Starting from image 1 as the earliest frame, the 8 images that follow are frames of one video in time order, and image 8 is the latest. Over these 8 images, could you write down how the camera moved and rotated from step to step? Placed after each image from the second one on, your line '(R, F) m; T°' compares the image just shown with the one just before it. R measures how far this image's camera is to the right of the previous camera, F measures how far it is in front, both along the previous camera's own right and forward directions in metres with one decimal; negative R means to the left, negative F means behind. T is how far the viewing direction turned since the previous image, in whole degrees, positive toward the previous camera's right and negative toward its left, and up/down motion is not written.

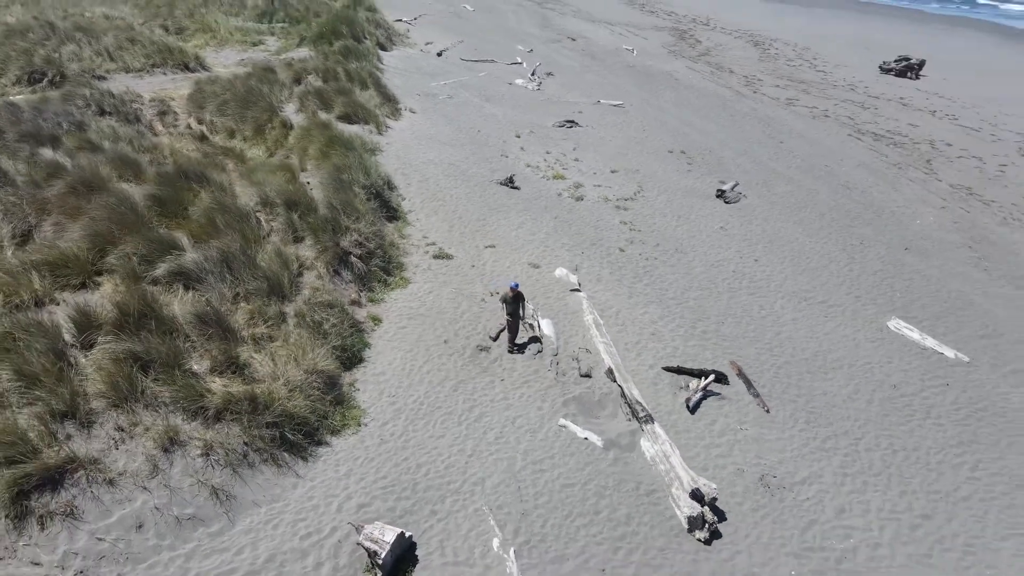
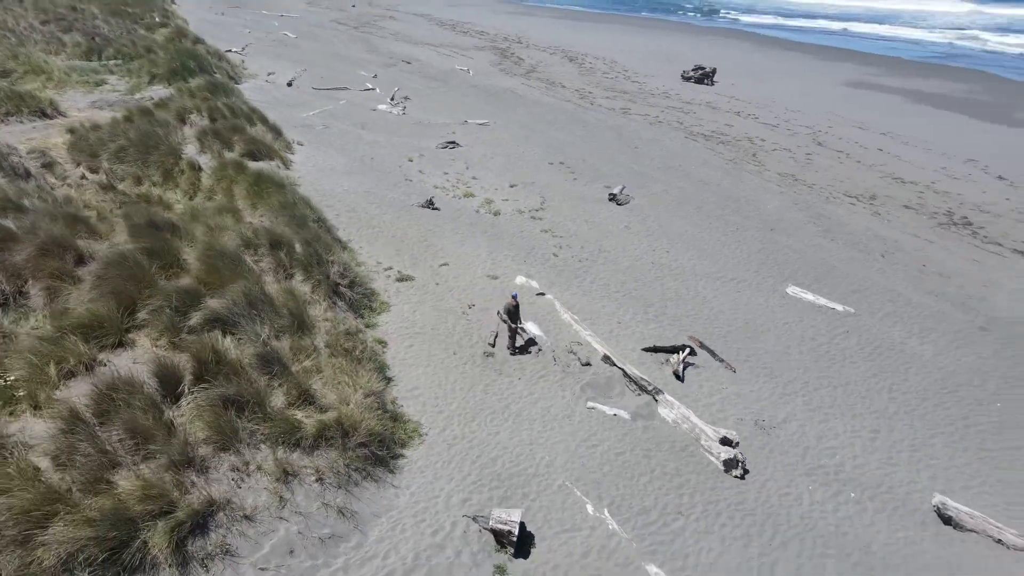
(-2.0, -0.6) m; +15°
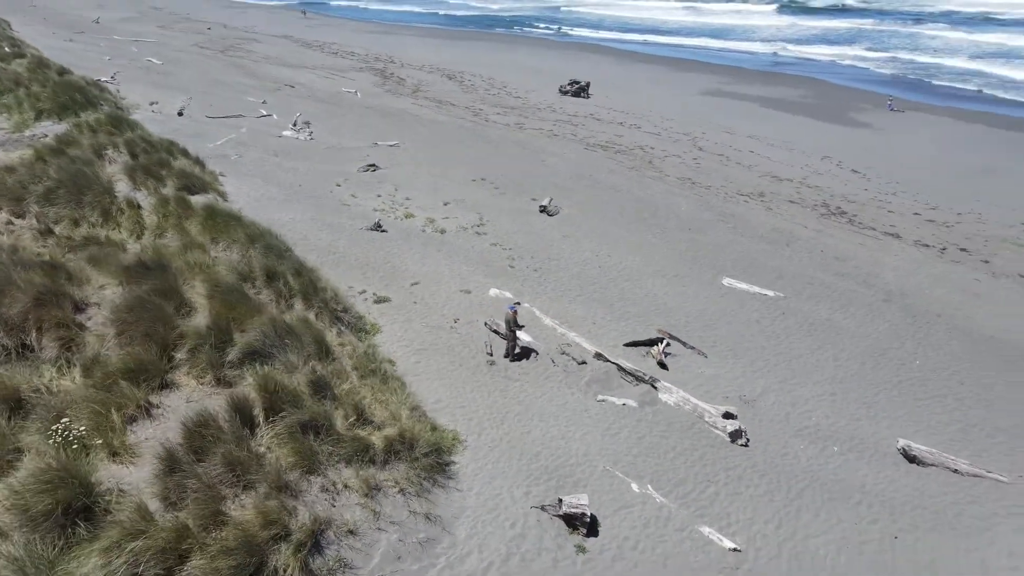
(-1.5, -0.4) m; +11°
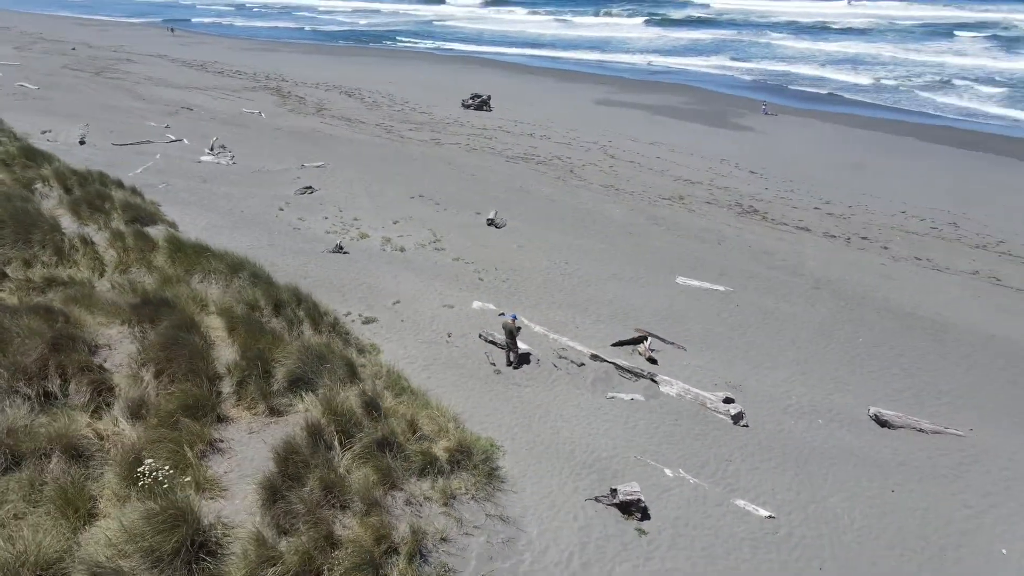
(-1.4, -0.3) m; +9°
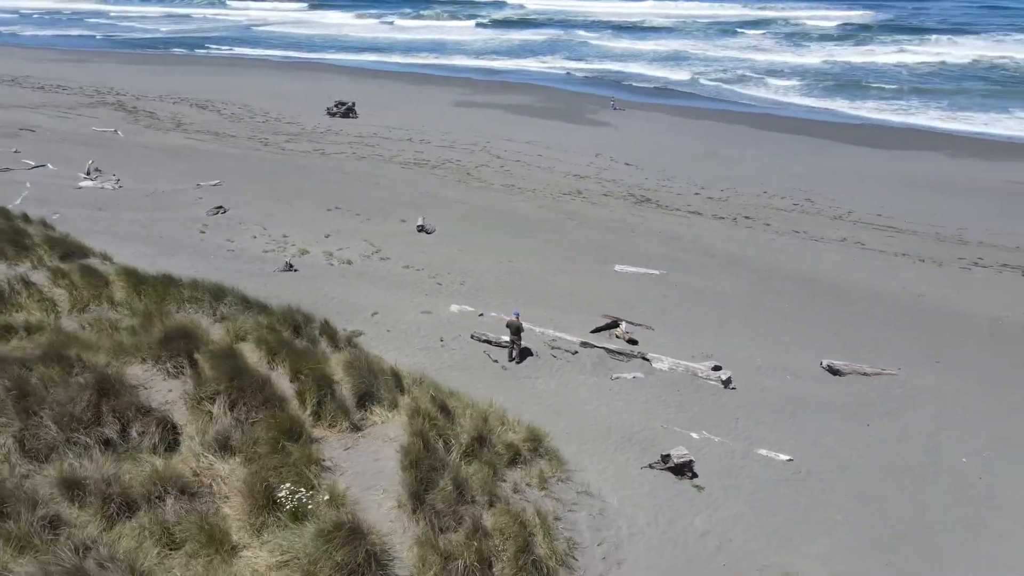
(-2.1, -0.3) m; +13°
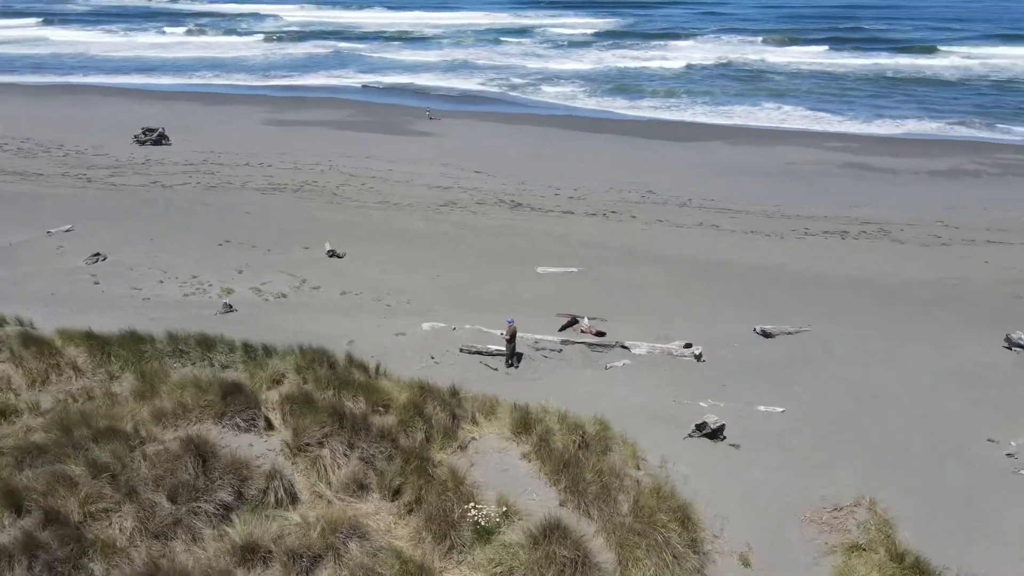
(-2.8, -0.1) m; +17°
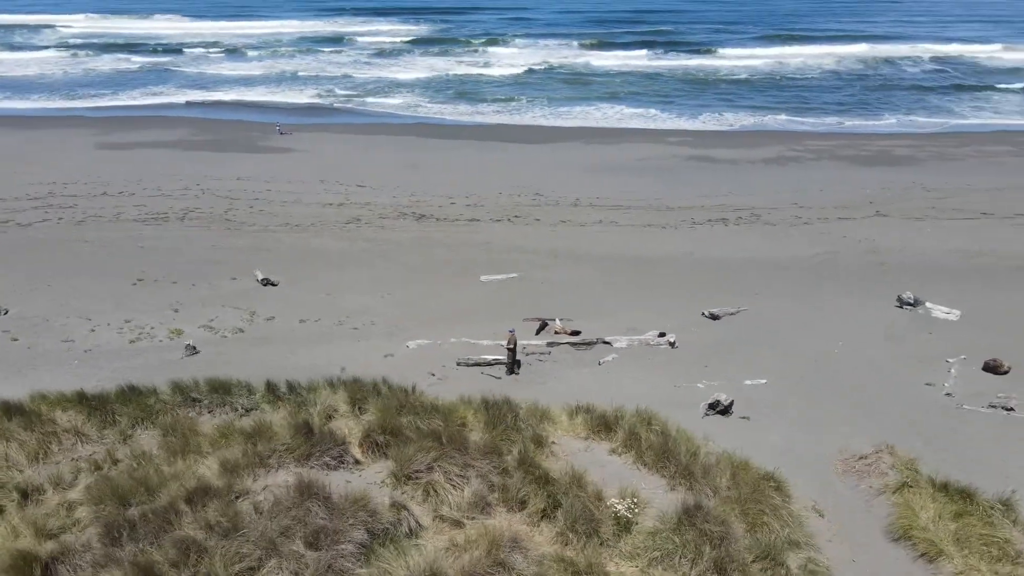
(-2.4, 0.0) m; +14°
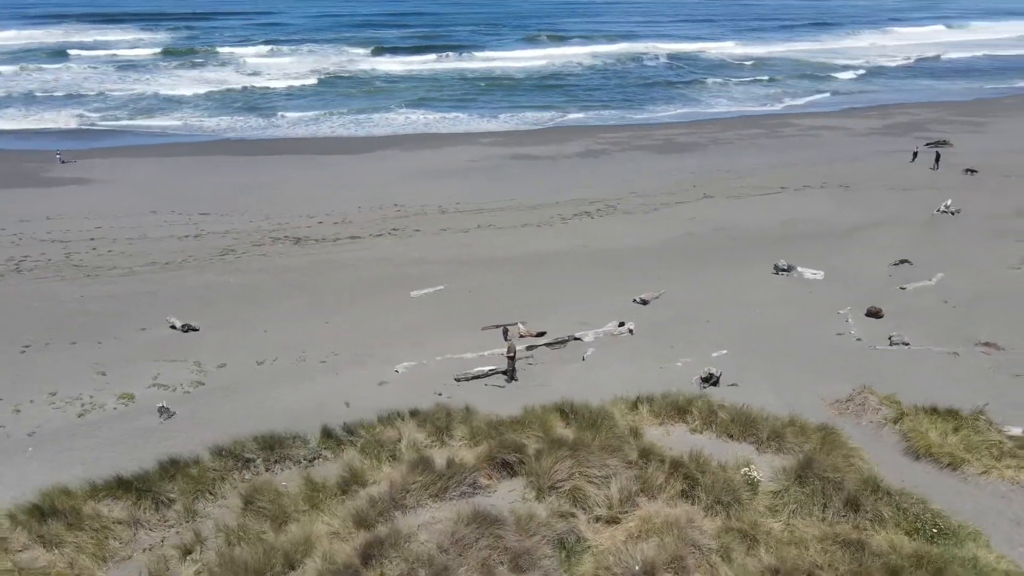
(-3.1, +0.1) m; +17°
